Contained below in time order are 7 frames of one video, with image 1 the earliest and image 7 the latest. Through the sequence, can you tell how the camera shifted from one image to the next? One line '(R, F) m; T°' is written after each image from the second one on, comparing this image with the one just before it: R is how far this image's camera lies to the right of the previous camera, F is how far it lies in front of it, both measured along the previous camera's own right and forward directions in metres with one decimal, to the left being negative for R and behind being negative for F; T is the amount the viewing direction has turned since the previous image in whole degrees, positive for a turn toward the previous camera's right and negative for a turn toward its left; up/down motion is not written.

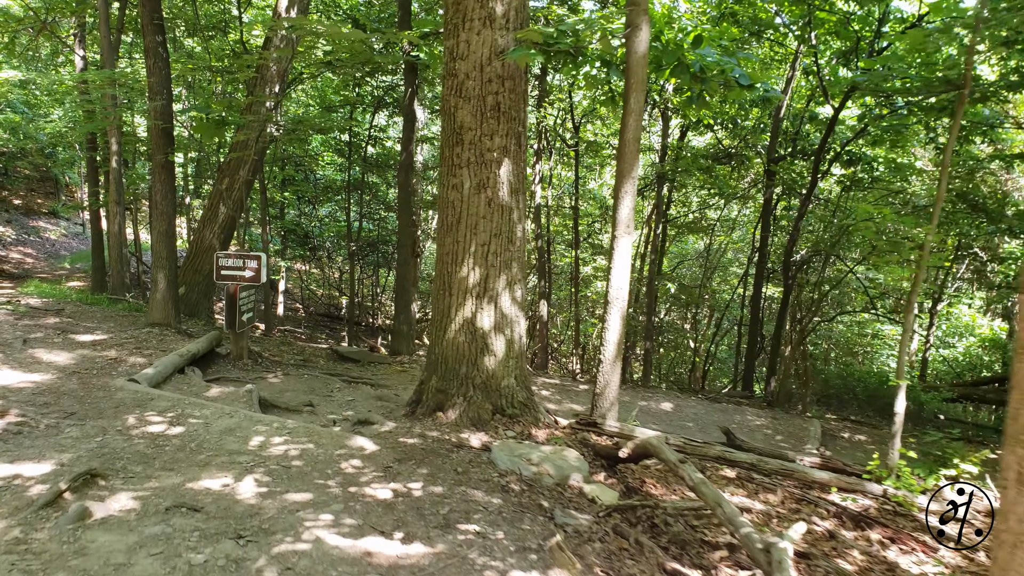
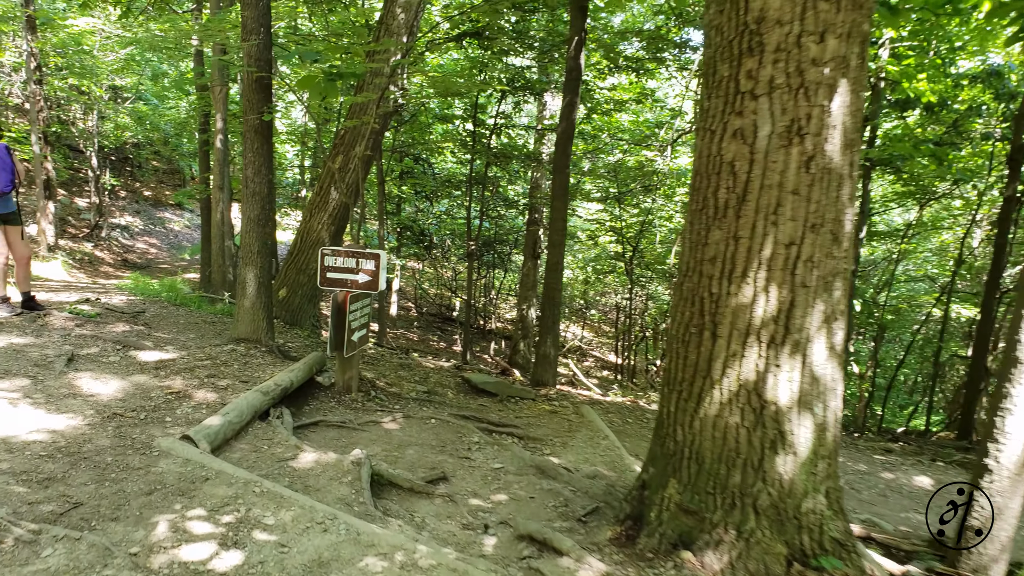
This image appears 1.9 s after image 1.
(-0.7, +2.0) m; -8°
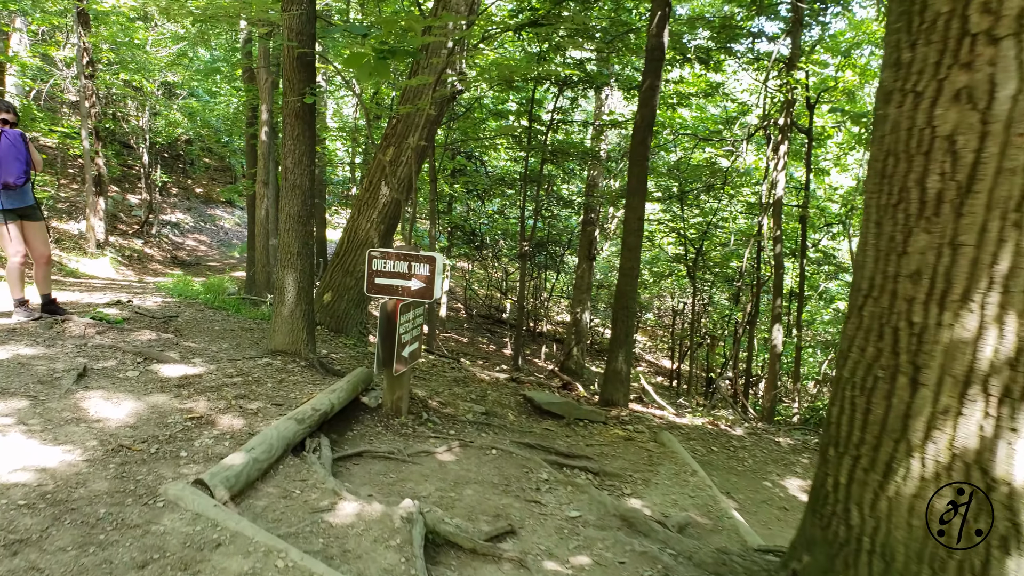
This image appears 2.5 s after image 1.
(-0.2, +0.7) m; -3°
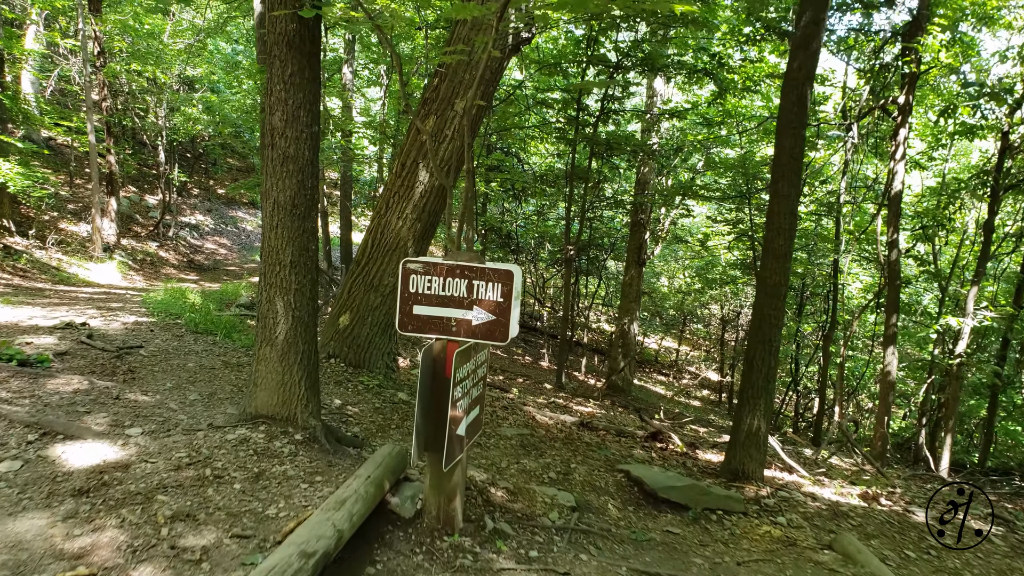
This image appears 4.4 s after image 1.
(-0.3, +1.7) m; -2°
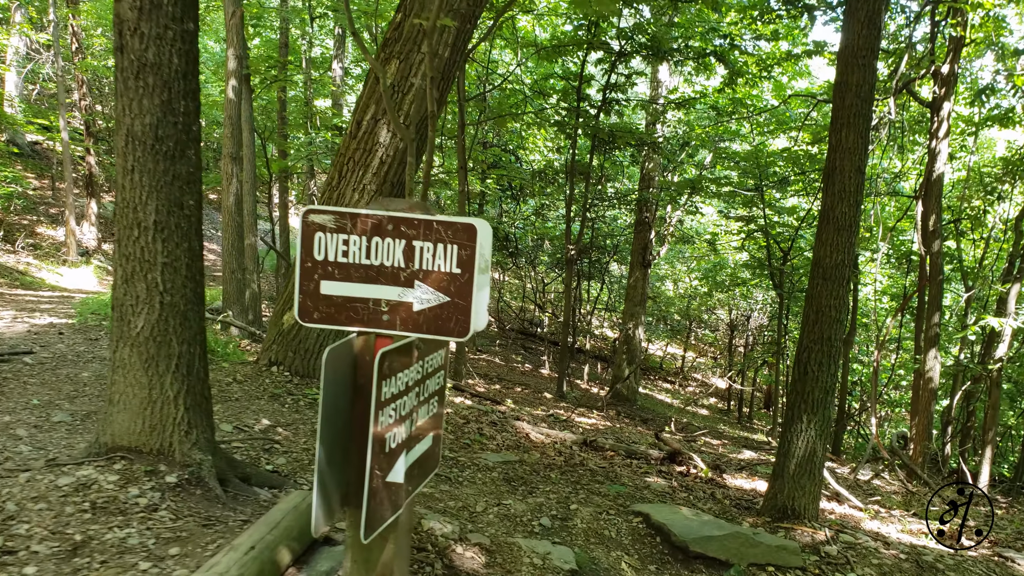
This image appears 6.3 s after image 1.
(+0.1, +0.9) m; 0°
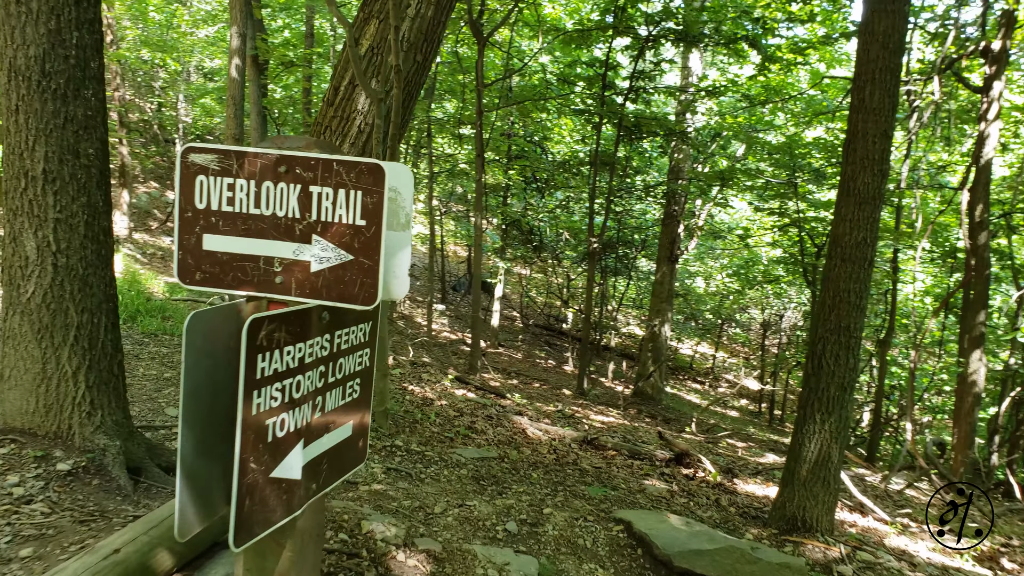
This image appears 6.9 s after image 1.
(+0.2, +0.3) m; -3°
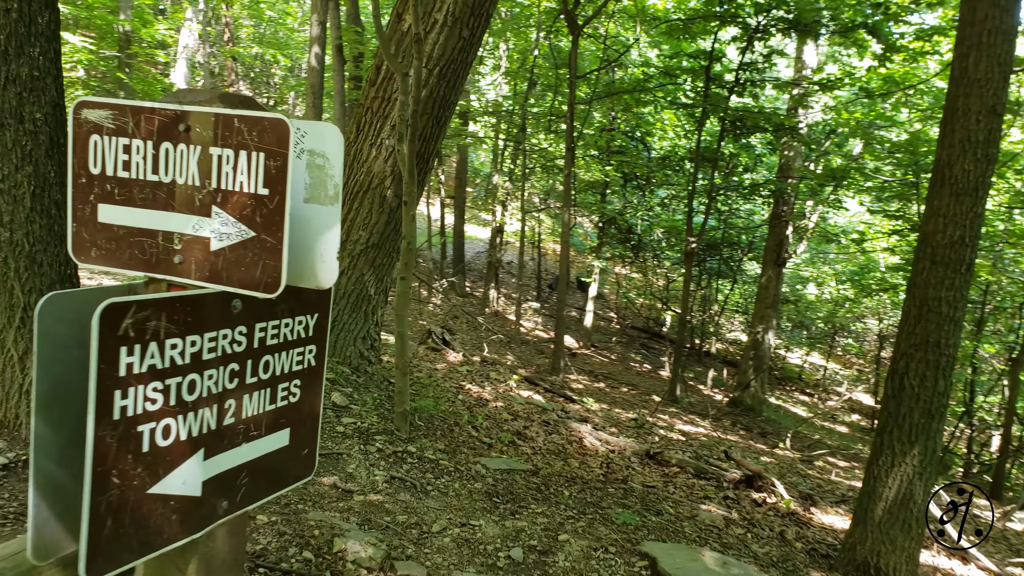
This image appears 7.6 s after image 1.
(+0.3, +0.3) m; -8°
